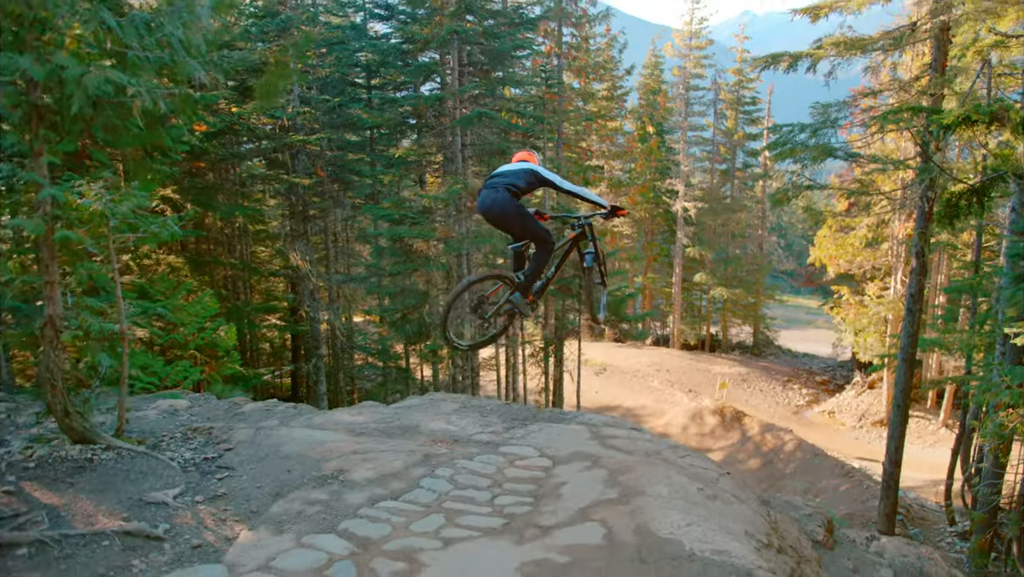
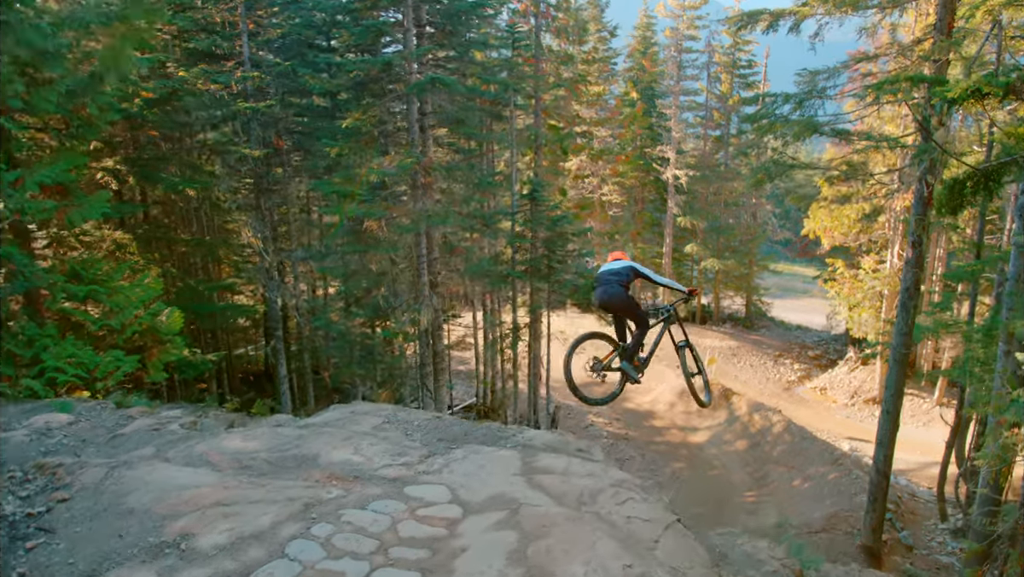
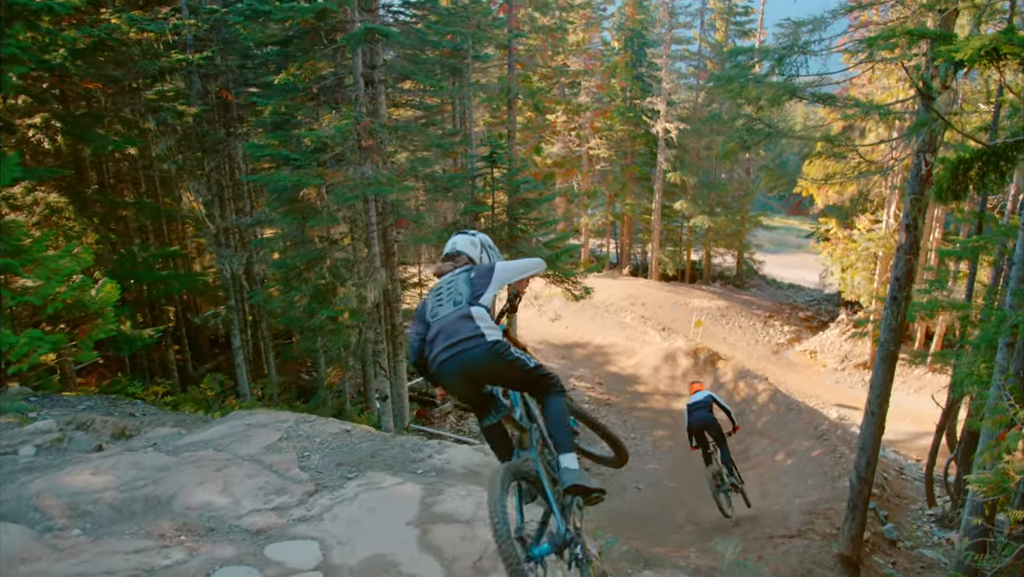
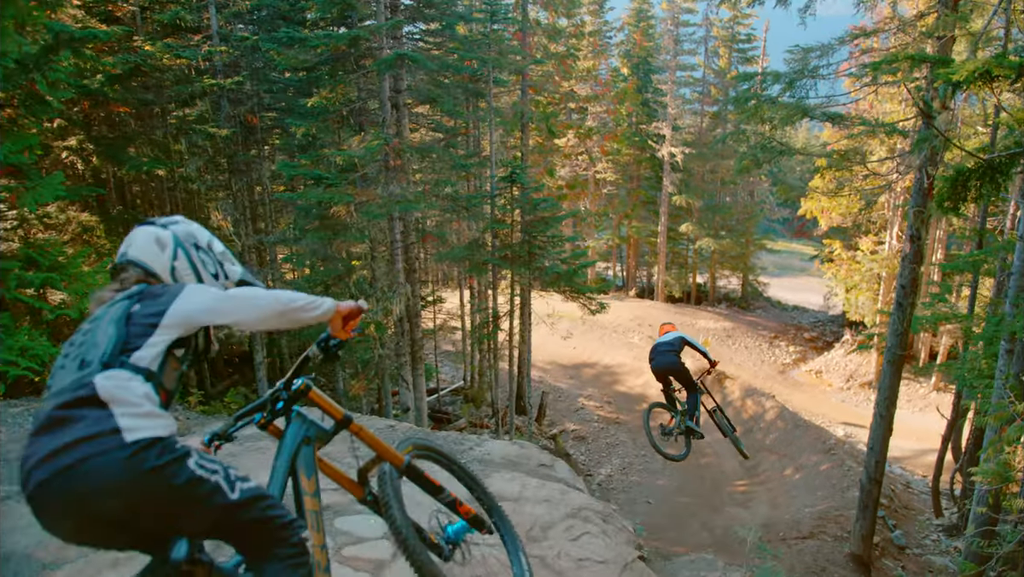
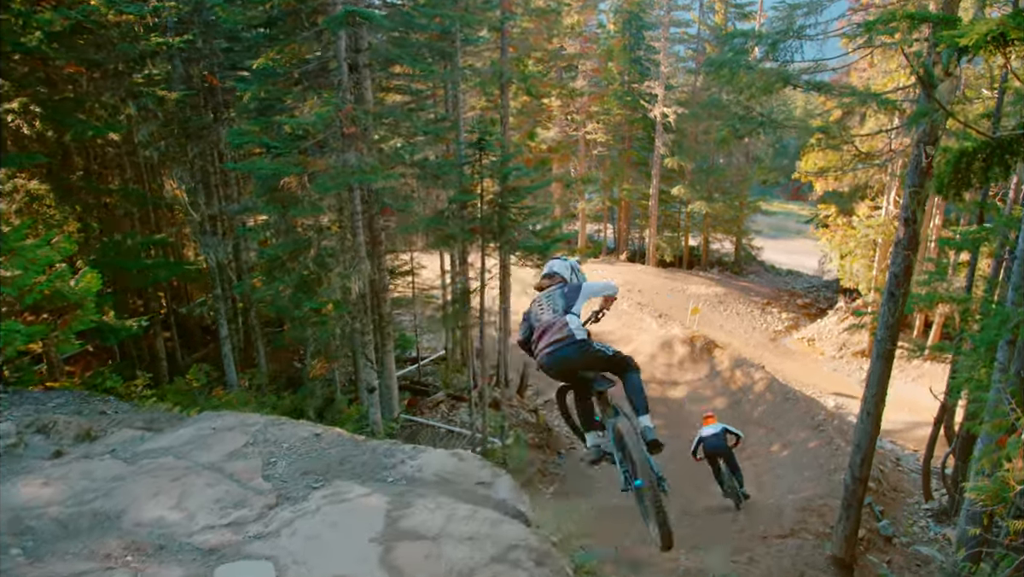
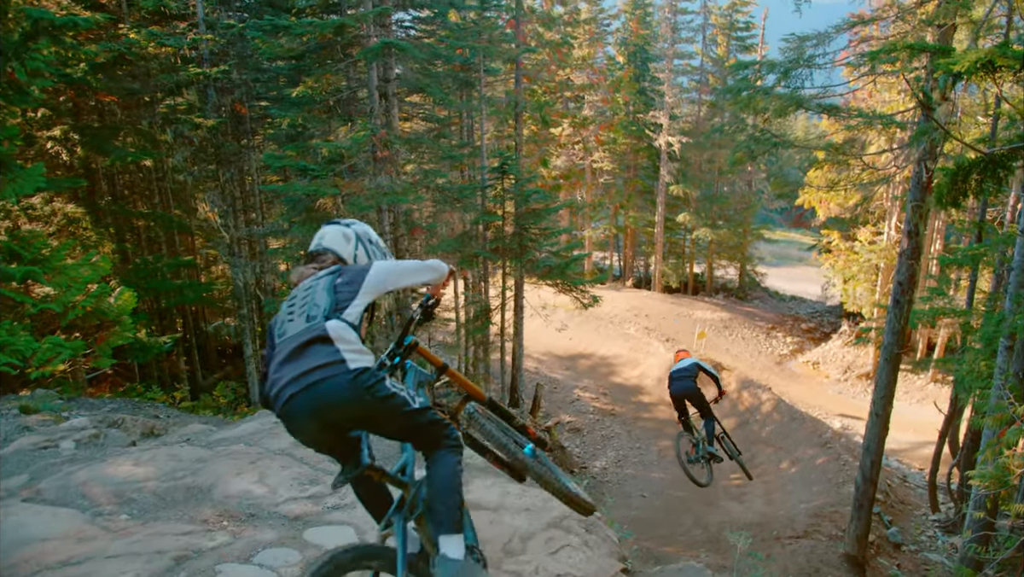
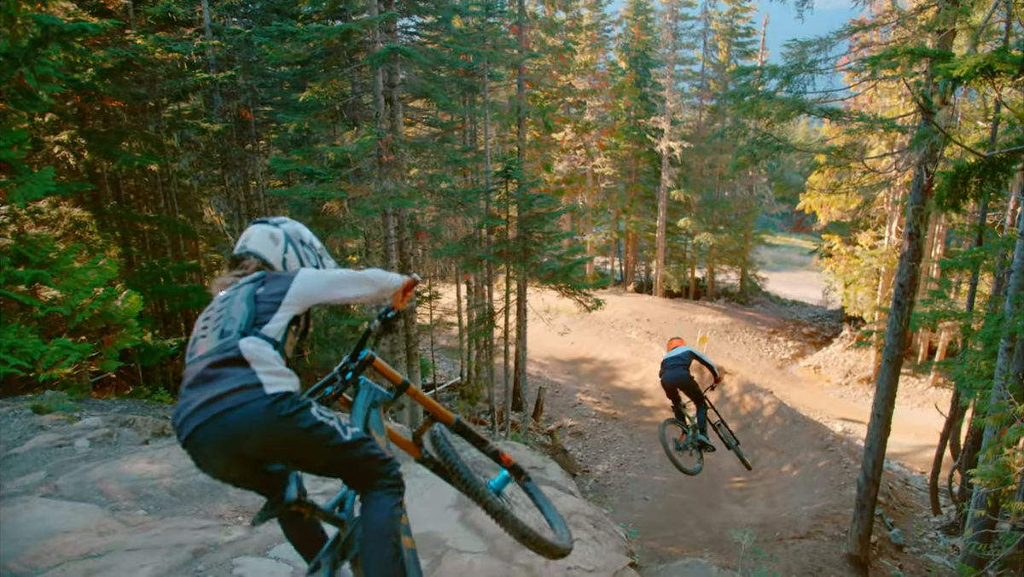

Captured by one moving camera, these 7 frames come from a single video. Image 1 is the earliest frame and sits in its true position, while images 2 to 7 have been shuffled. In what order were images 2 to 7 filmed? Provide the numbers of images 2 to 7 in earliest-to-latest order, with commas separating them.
2, 4, 7, 6, 3, 5
